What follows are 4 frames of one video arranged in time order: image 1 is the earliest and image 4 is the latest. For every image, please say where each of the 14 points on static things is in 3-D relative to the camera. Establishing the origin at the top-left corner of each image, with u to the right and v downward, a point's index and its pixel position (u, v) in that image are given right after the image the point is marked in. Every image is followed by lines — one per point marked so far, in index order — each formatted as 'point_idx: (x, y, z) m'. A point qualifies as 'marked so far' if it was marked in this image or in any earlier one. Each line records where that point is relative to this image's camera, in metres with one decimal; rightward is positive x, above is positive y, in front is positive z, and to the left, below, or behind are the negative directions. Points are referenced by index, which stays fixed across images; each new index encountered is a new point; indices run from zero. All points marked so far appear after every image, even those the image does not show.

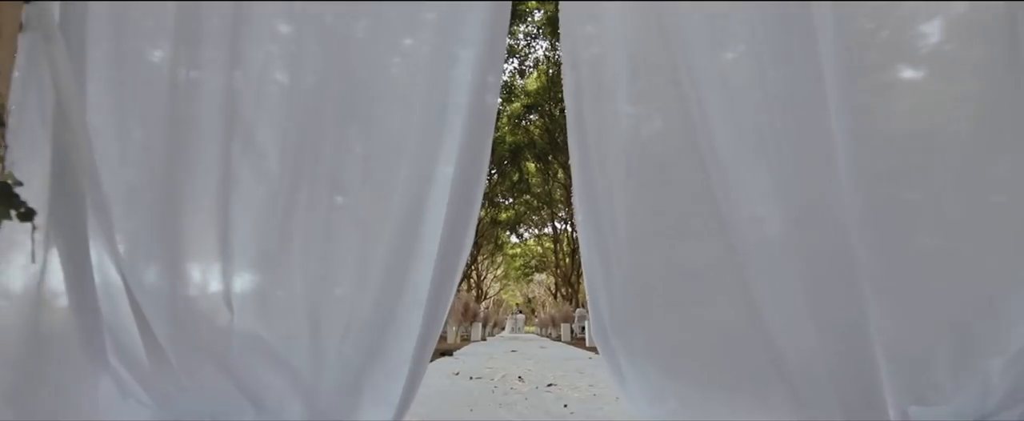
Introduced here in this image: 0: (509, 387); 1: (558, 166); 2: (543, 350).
0: (0.0, -1.2, +4.6) m
1: (+1.3, +1.2, +19.3) m
2: (+0.5, -2.0, +10.2) m
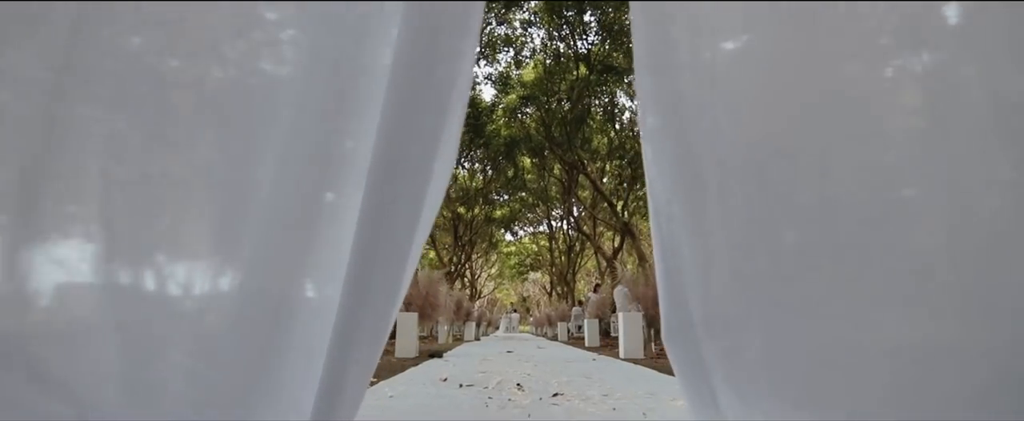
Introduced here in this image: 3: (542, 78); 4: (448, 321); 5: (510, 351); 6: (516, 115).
0: (0.0, -1.1, +4.0) m
1: (+1.1, +1.3, +18.8) m
2: (+0.4, -1.9, +9.7) m
3: (+0.7, +2.9, +15.3) m
4: (-1.2, -2.1, +13.5) m
5: (0.0, -1.9, +9.4) m
6: (+0.1, +2.3, +16.6) m
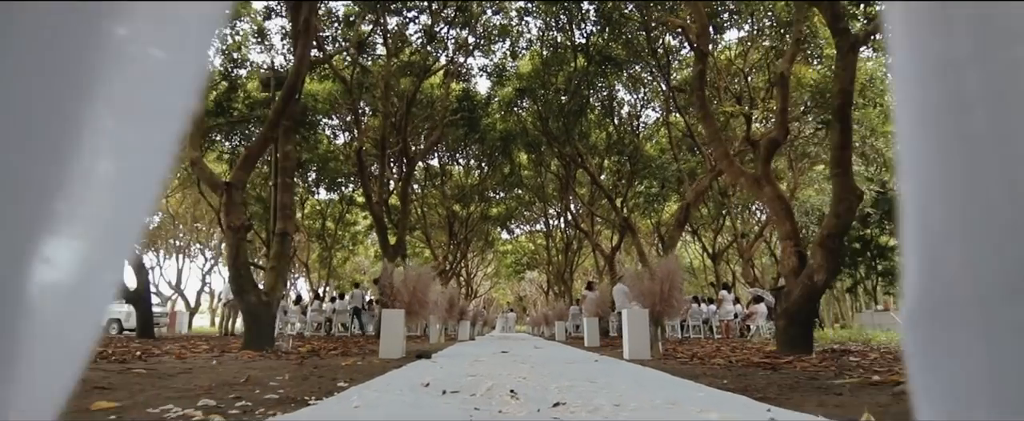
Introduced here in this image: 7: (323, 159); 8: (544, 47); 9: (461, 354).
0: (-0.1, -1.0, +3.6) m
1: (+1.0, +1.4, +18.3) m
2: (+0.4, -1.8, +9.2) m
3: (+0.6, +3.0, +14.9) m
4: (-1.3, -2.0, +13.1) m
5: (-0.1, -1.8, +8.9) m
6: (0.0, +2.4, +16.2) m
7: (-4.9, +1.3, +18.4) m
8: (+0.7, +3.3, +14.3) m
9: (-0.5, -1.6, +7.5) m
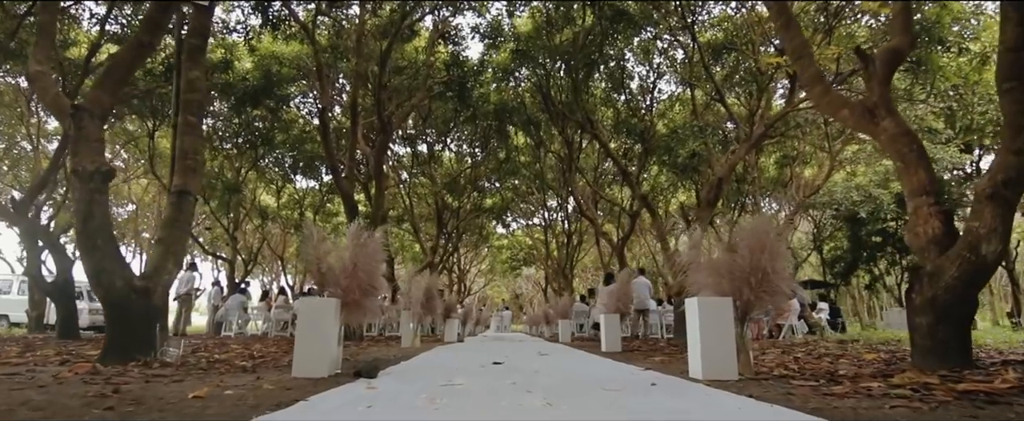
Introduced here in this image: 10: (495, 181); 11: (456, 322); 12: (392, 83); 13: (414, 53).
0: (-0.1, -0.7, +1.6) m
1: (+0.9, +1.8, +16.4) m
2: (+0.3, -1.5, +7.3) m
3: (+0.5, +3.3, +12.9) m
4: (-1.4, -1.7, +11.1) m
5: (-0.1, -1.4, +6.9) m
6: (-0.1, +2.7, +14.2) m
7: (-5.0, +1.7, +16.4) m
8: (+0.6, +3.7, +12.3) m
9: (-0.6, -1.2, +5.5) m
10: (-0.5, +0.9, +19.5) m
11: (-1.1, -2.2, +14.3) m
12: (-2.3, +2.5, +13.7) m
13: (-1.9, +3.1, +13.7) m
